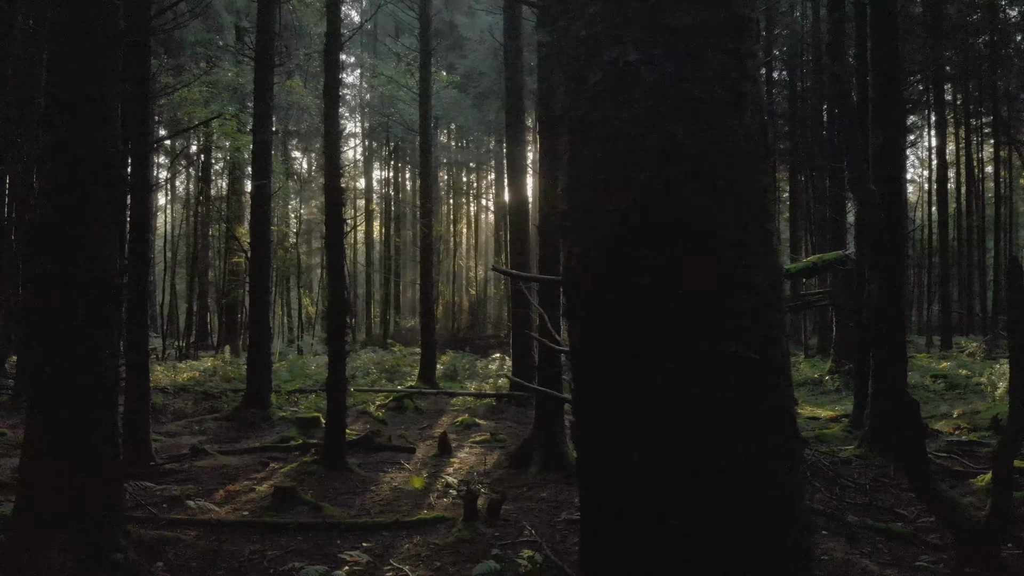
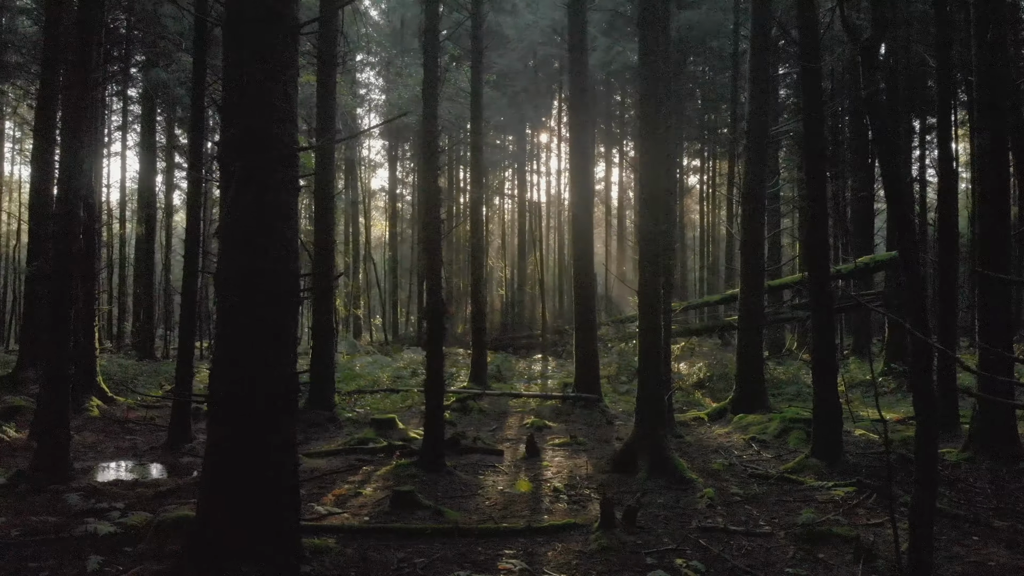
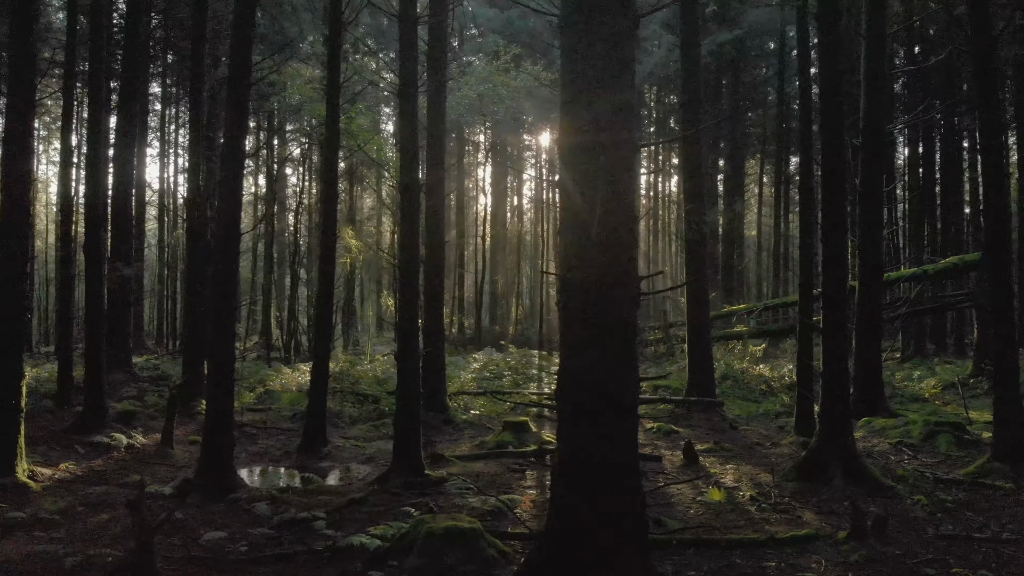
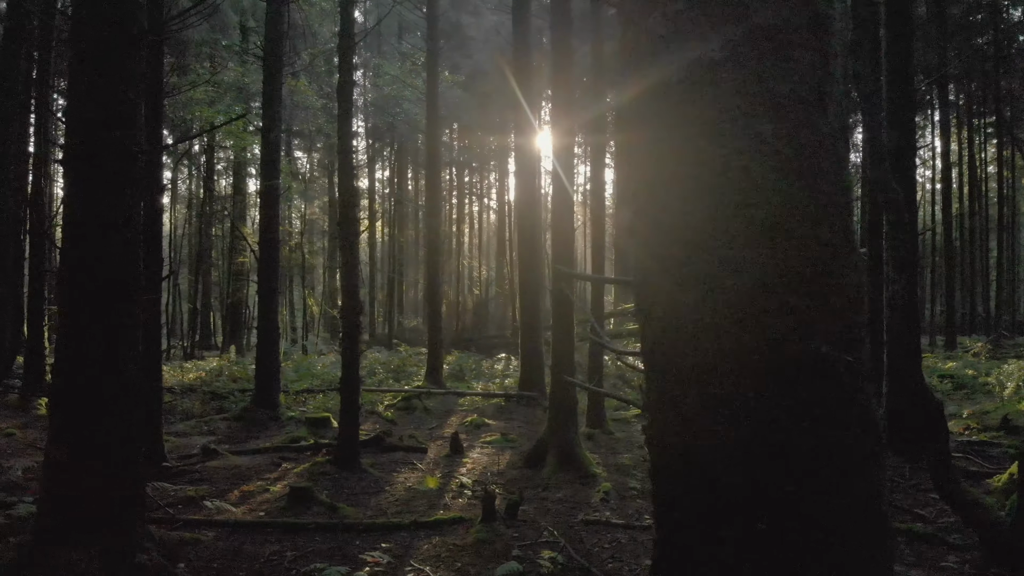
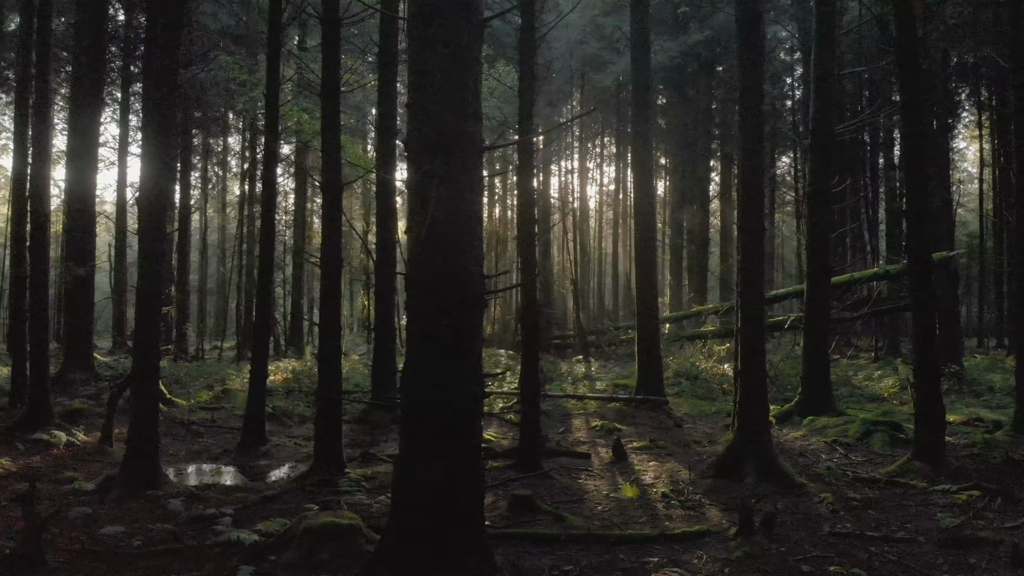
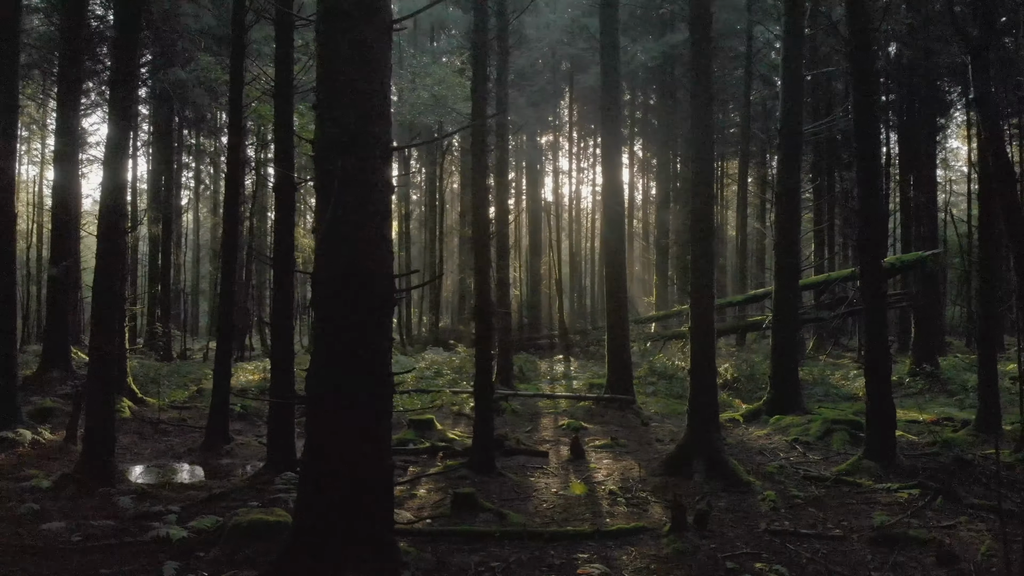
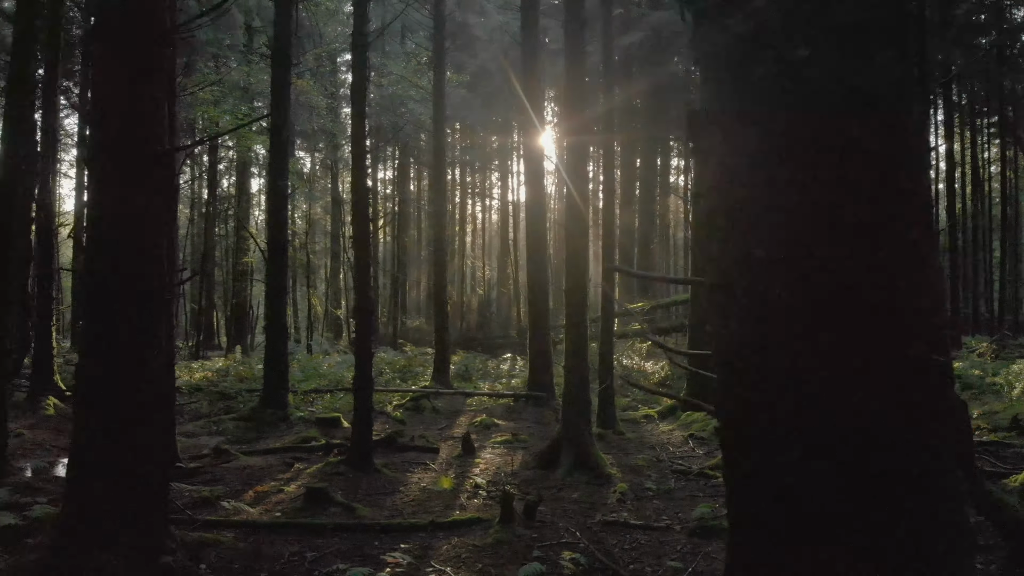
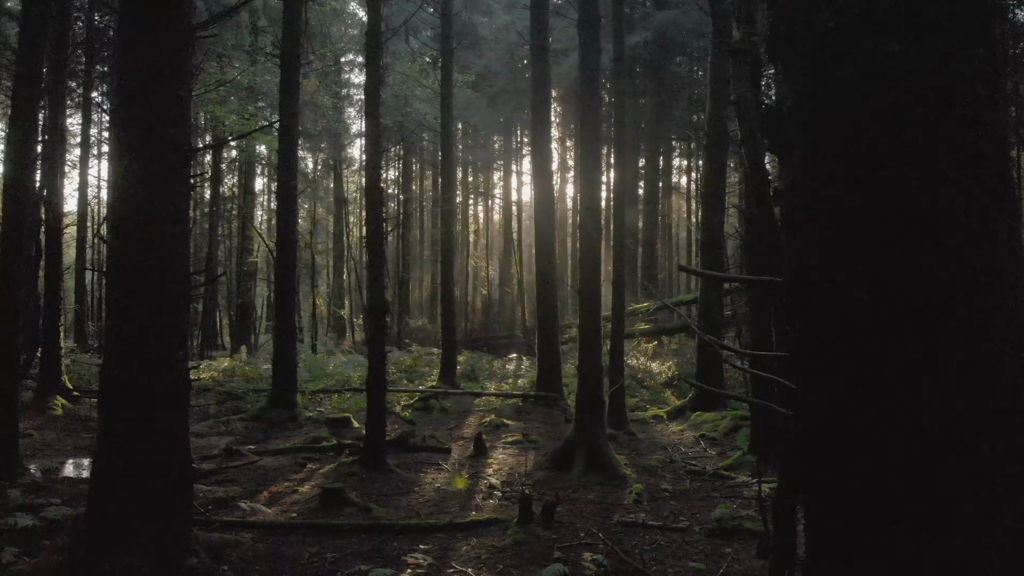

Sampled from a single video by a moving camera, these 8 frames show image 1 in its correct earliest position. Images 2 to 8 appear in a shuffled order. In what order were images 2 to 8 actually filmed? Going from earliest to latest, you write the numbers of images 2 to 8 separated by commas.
4, 7, 8, 2, 6, 5, 3
